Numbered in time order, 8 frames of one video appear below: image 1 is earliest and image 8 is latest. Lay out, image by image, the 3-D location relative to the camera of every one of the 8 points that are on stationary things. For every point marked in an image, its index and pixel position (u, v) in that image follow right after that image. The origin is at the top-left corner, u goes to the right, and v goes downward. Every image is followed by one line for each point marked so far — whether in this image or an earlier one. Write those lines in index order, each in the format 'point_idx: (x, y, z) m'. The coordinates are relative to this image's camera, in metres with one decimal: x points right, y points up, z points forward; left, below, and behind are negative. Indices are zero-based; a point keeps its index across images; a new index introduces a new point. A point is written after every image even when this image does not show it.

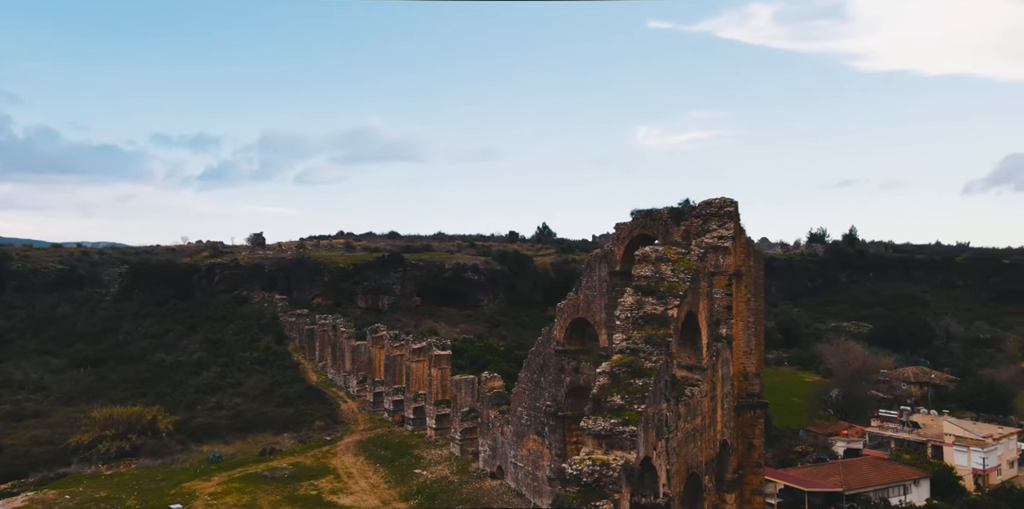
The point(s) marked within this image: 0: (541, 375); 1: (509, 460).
0: (+0.7, -2.9, +16.8) m
1: (-0.1, -5.3, +18.1) m
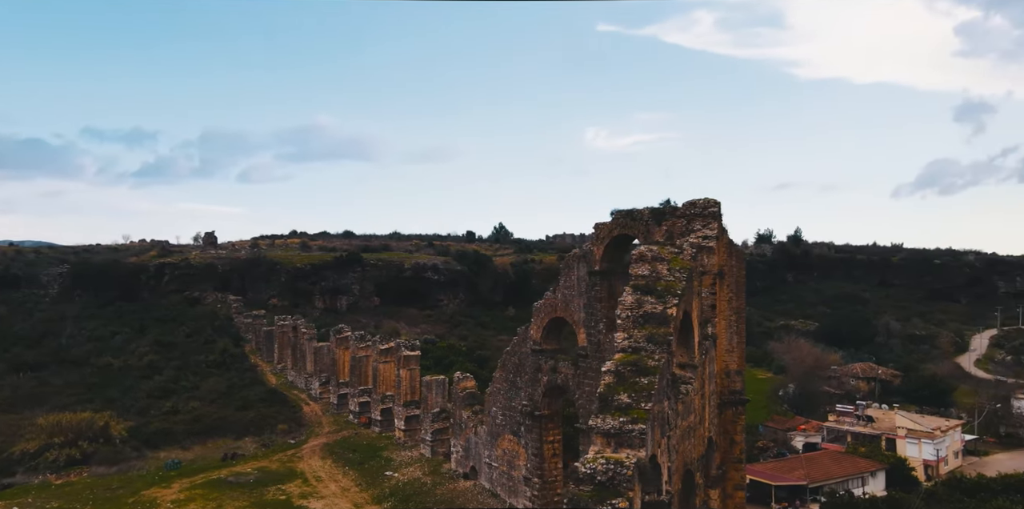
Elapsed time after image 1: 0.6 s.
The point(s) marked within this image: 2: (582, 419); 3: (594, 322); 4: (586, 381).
0: (+0.1, -2.9, +16.8) m
1: (-0.8, -5.3, +18.0) m
2: (+1.5, -3.5, +14.8) m
3: (+1.7, -1.4, +14.5) m
4: (+1.6, -2.6, +14.7) m
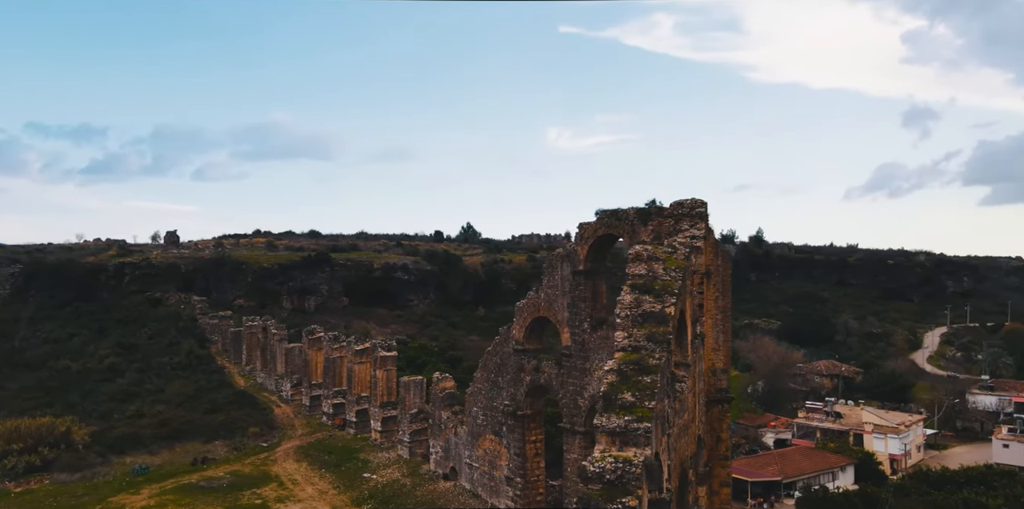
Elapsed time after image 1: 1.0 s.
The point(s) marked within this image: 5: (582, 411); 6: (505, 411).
0: (-0.3, -2.9, +16.8) m
1: (-1.3, -5.3, +18.0) m
2: (+1.1, -3.5, +14.8) m
3: (+1.4, -1.4, +14.6) m
4: (+1.2, -2.6, +14.7) m
5: (+1.4, -3.2, +14.4) m
6: (-0.2, -3.7, +16.4) m
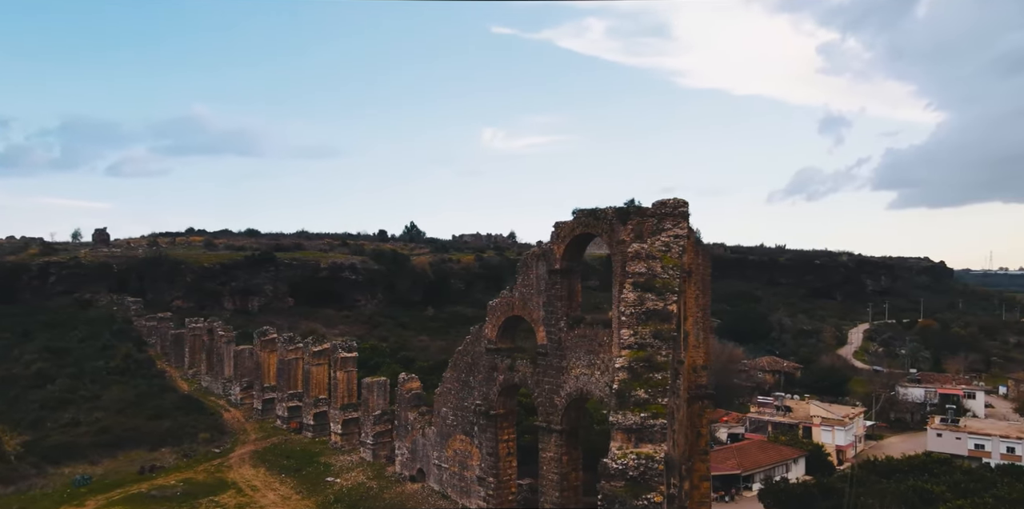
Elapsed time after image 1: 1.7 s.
0: (-1.0, -2.9, +16.7) m
1: (-2.1, -5.3, +17.8) m
2: (+0.6, -3.4, +14.9) m
3: (+0.9, -1.4, +14.7) m
4: (+0.7, -2.6, +14.8) m
5: (+1.0, -3.2, +14.5) m
6: (-0.8, -3.7, +16.3) m
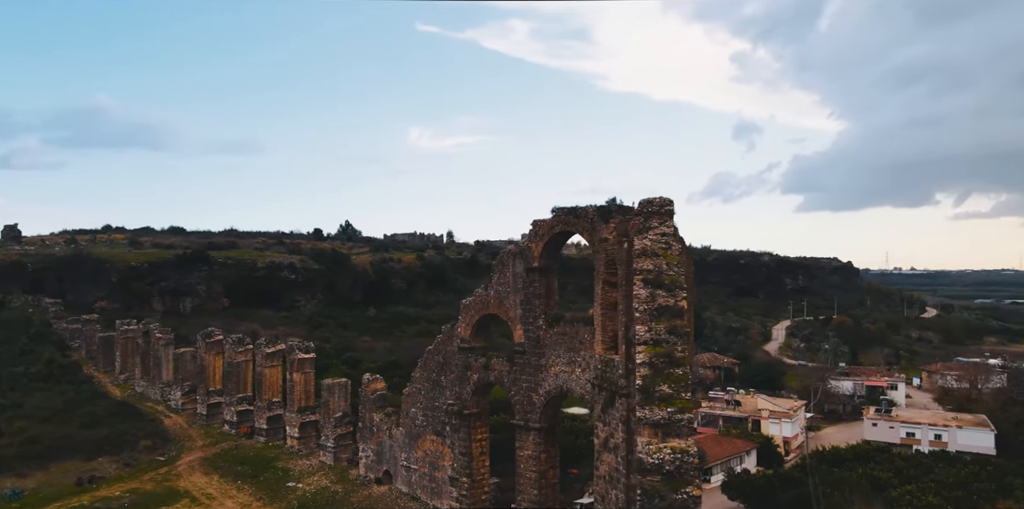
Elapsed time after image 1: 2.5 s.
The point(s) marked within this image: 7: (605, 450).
0: (-1.7, -2.8, +16.5) m
1: (-2.8, -5.2, +17.5) m
2: (+0.1, -3.4, +14.9) m
3: (+0.4, -1.3, +14.7) m
4: (+0.2, -2.6, +14.7) m
5: (+0.5, -3.2, +14.5) m
6: (-1.4, -3.6, +16.2) m
7: (+1.7, -3.6, +12.8) m
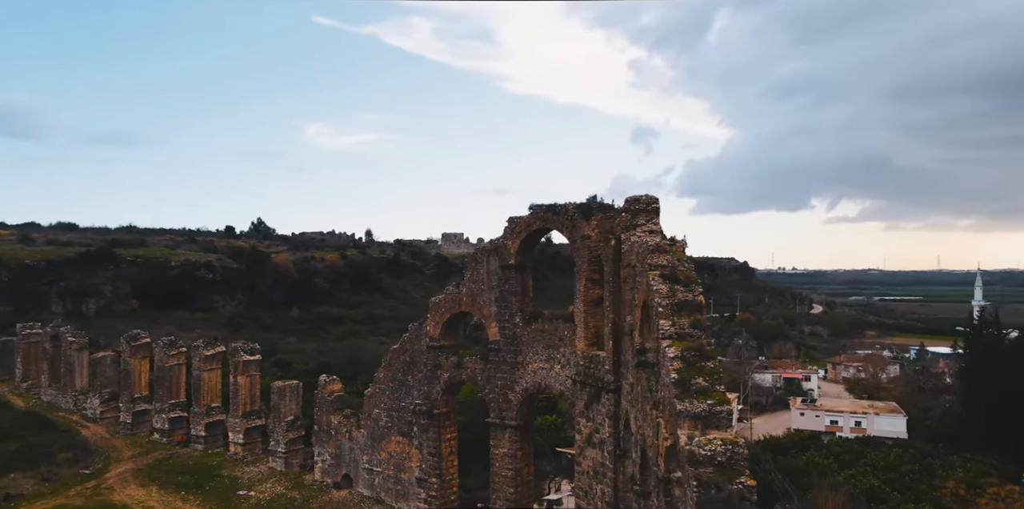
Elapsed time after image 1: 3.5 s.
0: (-2.4, -2.8, +16.2) m
1: (-3.7, -5.2, +17.0) m
2: (-0.4, -3.3, +14.8) m
3: (-0.1, -1.3, +14.6) m
4: (-0.3, -2.5, +14.7) m
5: (0.0, -3.1, +14.4) m
6: (-2.1, -3.5, +15.9) m
7: (+1.4, -3.6, +13.0) m
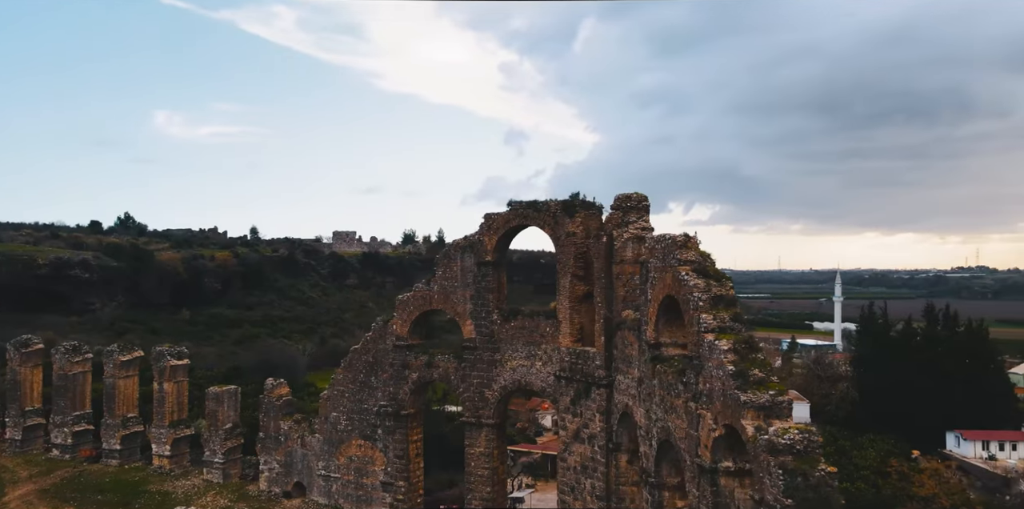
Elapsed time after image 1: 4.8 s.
0: (-3.1, -2.7, +15.6) m
1: (-4.5, -5.1, +16.1) m
2: (-0.9, -3.3, +14.5) m
3: (-0.6, -1.2, +14.4) m
4: (-0.8, -2.5, +14.5) m
5: (-0.4, -3.0, +14.3) m
6: (-2.8, -3.5, +15.3) m
7: (+1.2, -3.5, +13.1) m
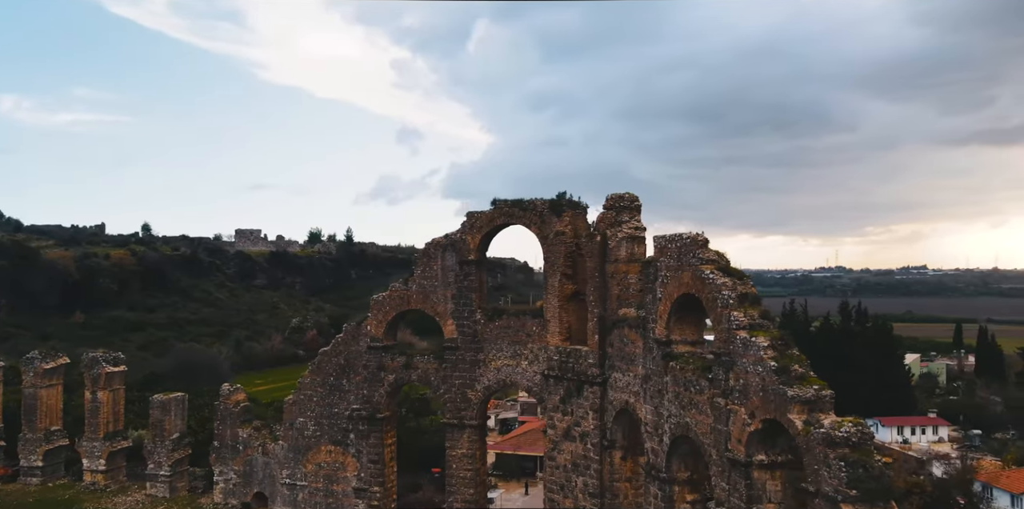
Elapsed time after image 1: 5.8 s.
0: (-3.6, -2.6, +15.0) m
1: (-5.1, -5.0, +15.3) m
2: (-1.3, -3.2, +14.3) m
3: (-0.9, -1.2, +14.2) m
4: (-1.1, -2.4, +14.2) m
5: (-0.8, -3.0, +14.1) m
6: (-3.3, -3.4, +14.7) m
7: (+1.0, -3.5, +13.1) m
